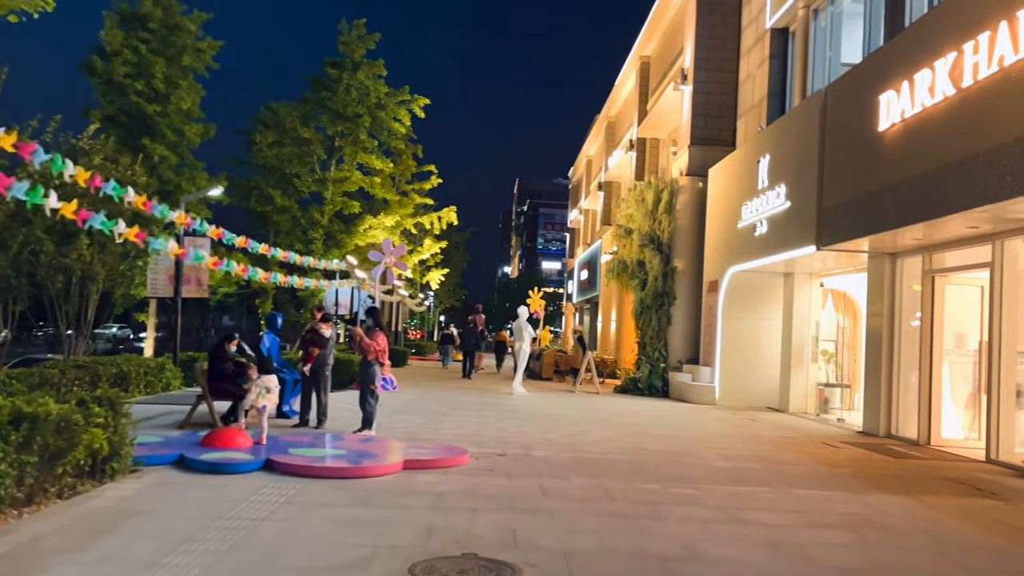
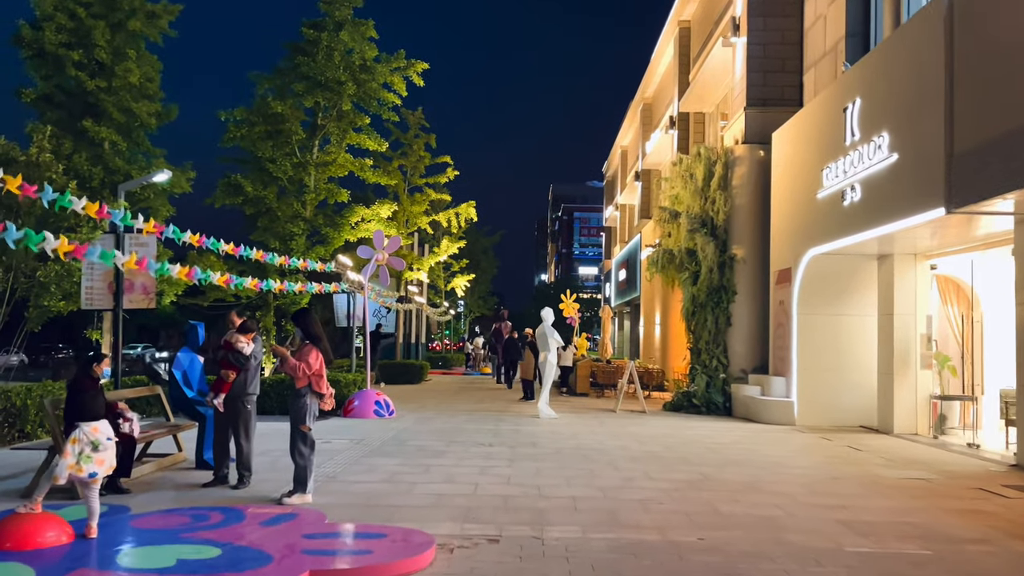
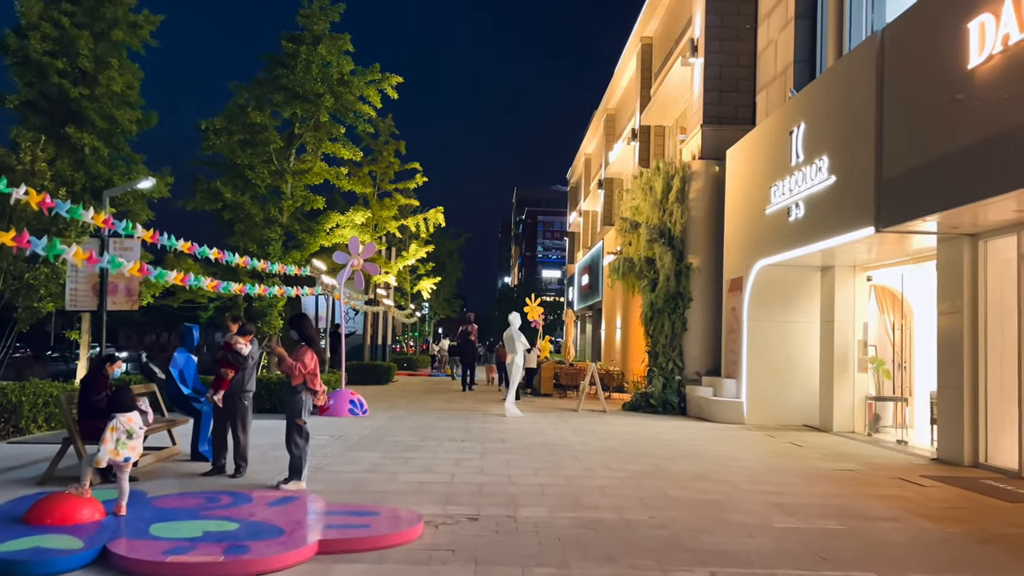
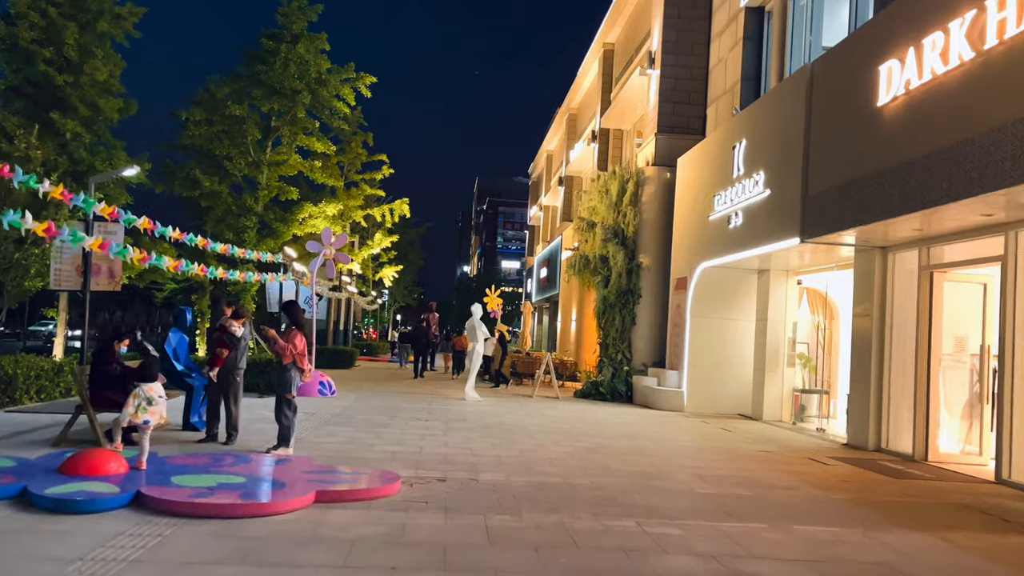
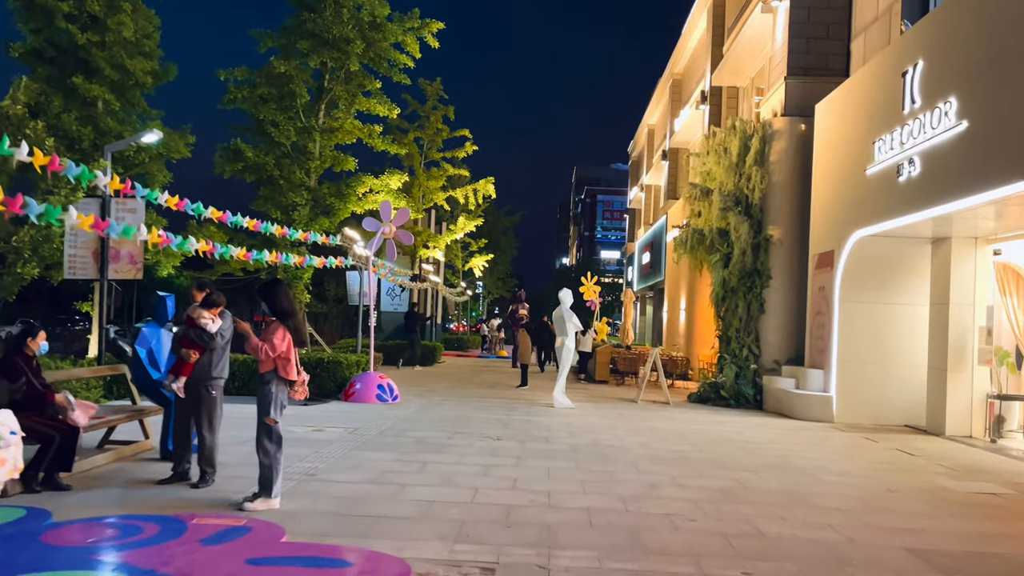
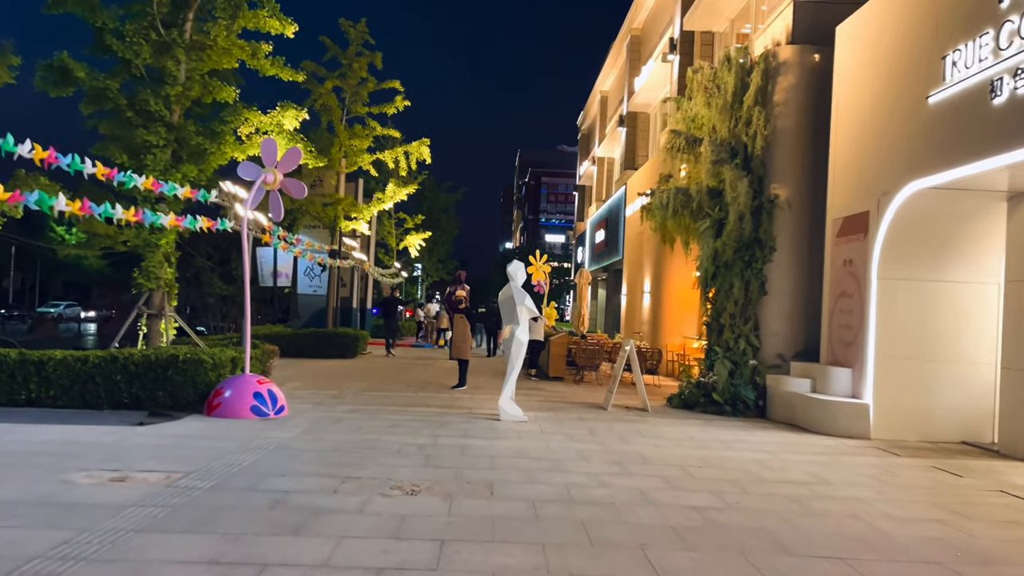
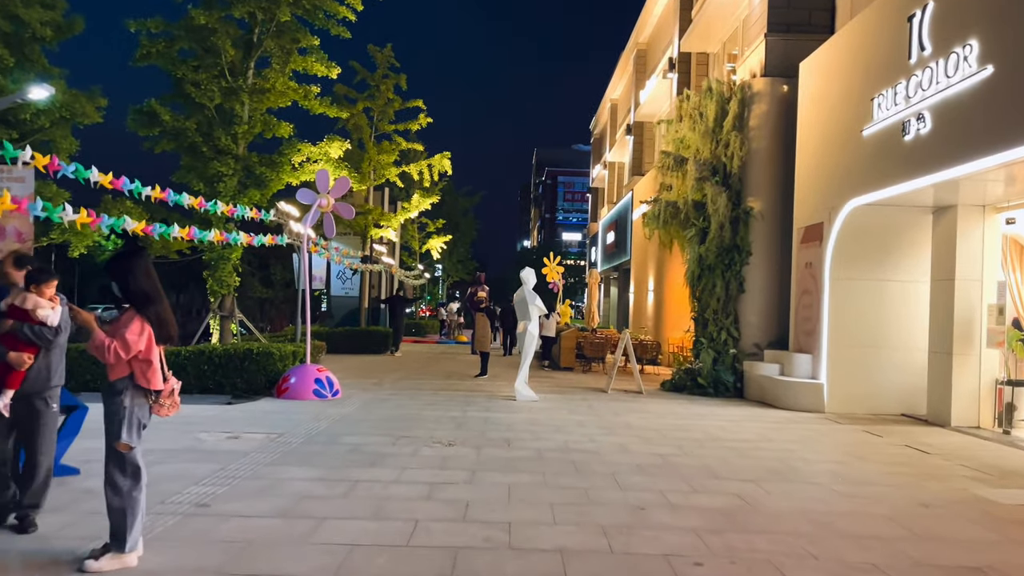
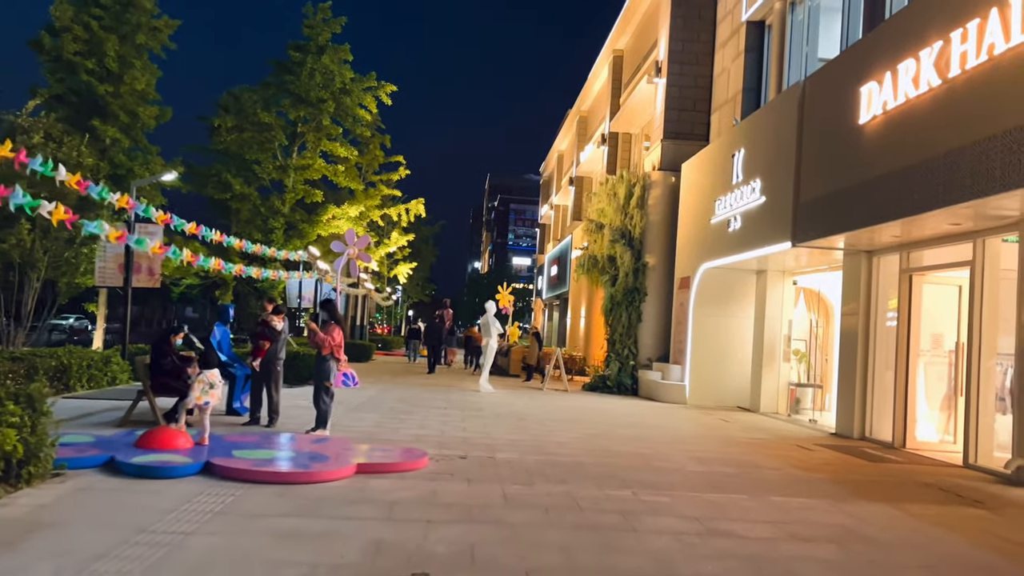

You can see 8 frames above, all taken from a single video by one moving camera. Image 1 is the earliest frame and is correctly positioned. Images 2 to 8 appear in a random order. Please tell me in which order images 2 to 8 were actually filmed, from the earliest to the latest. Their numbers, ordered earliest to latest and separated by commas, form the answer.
8, 4, 3, 2, 5, 7, 6
